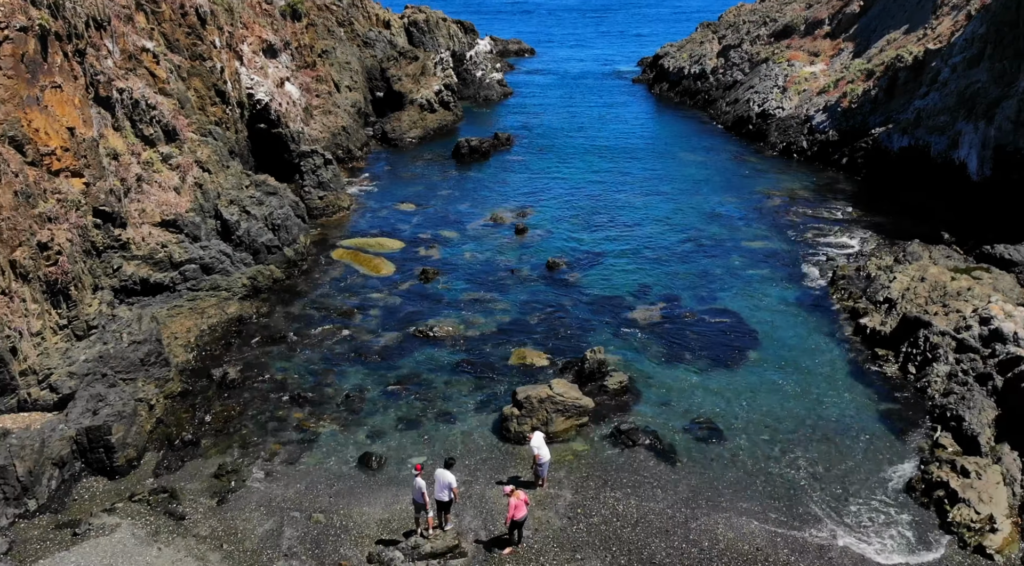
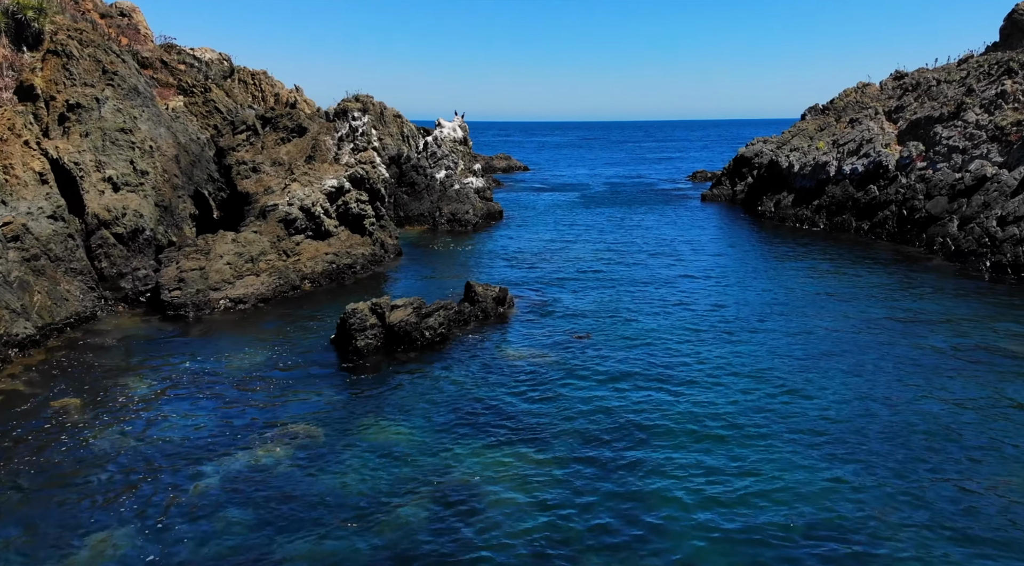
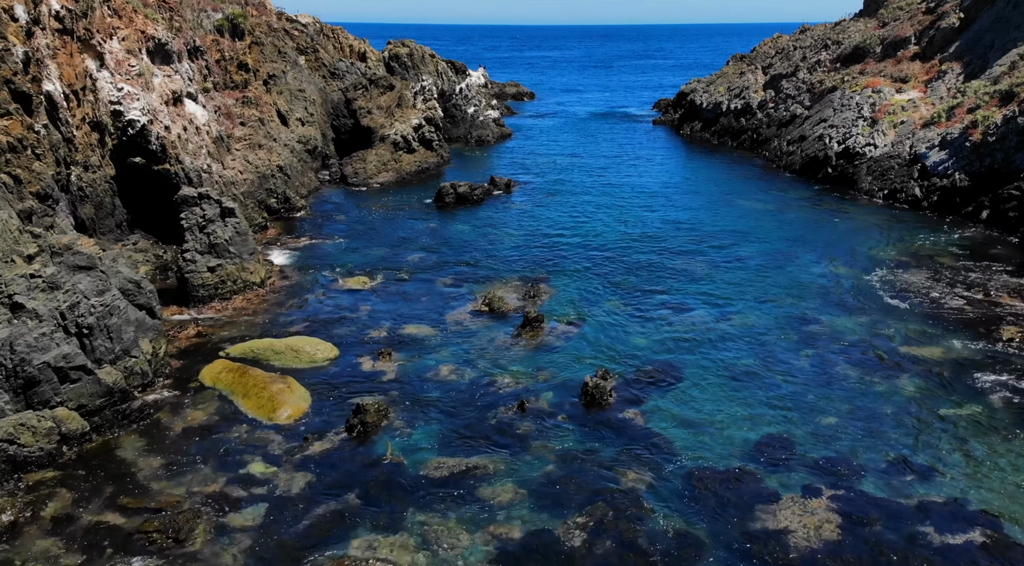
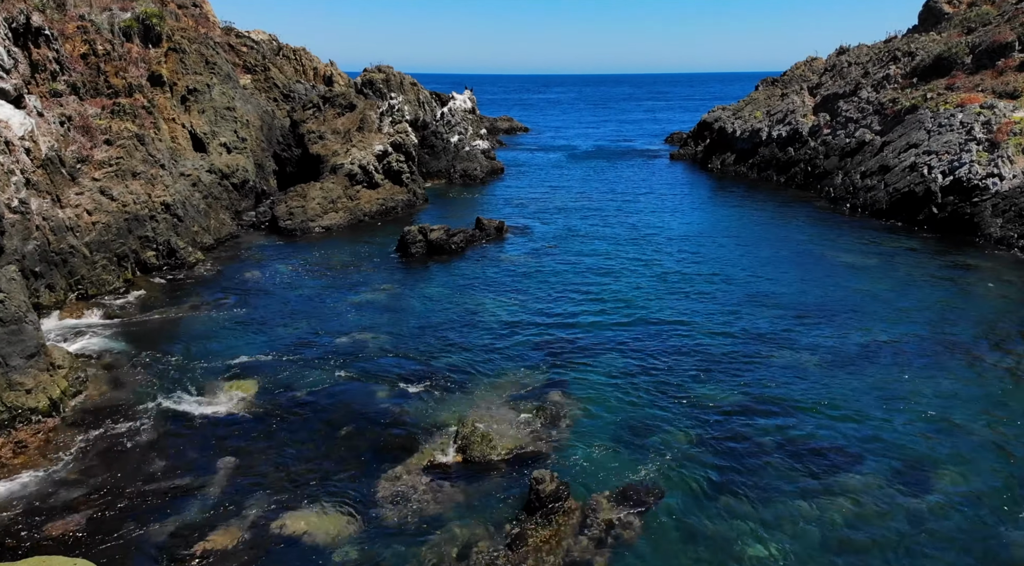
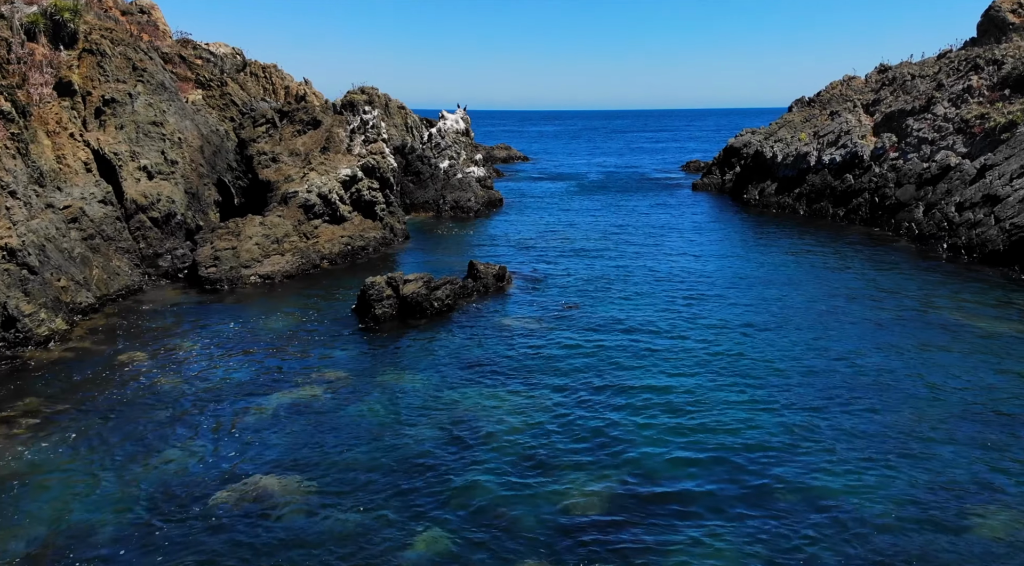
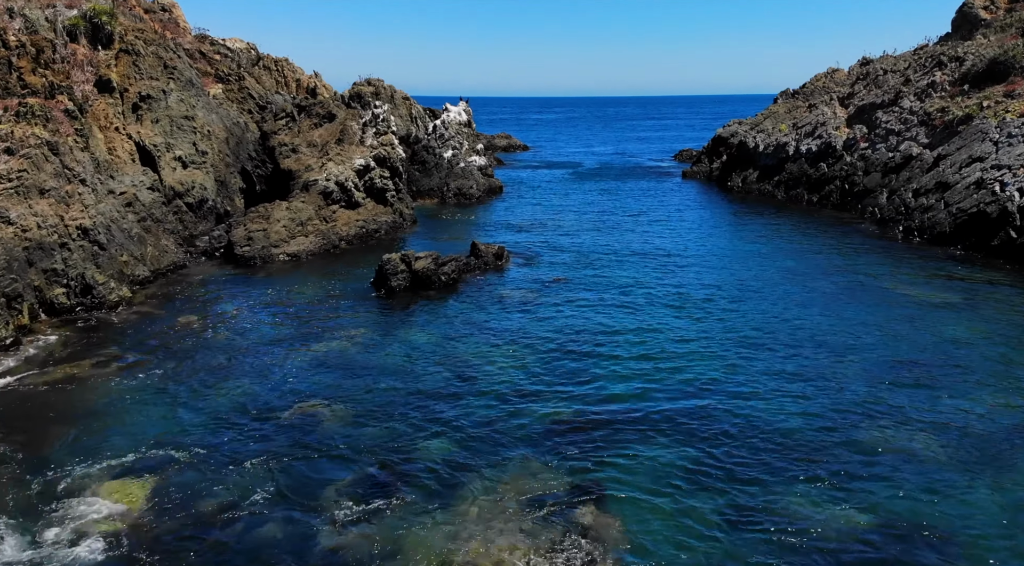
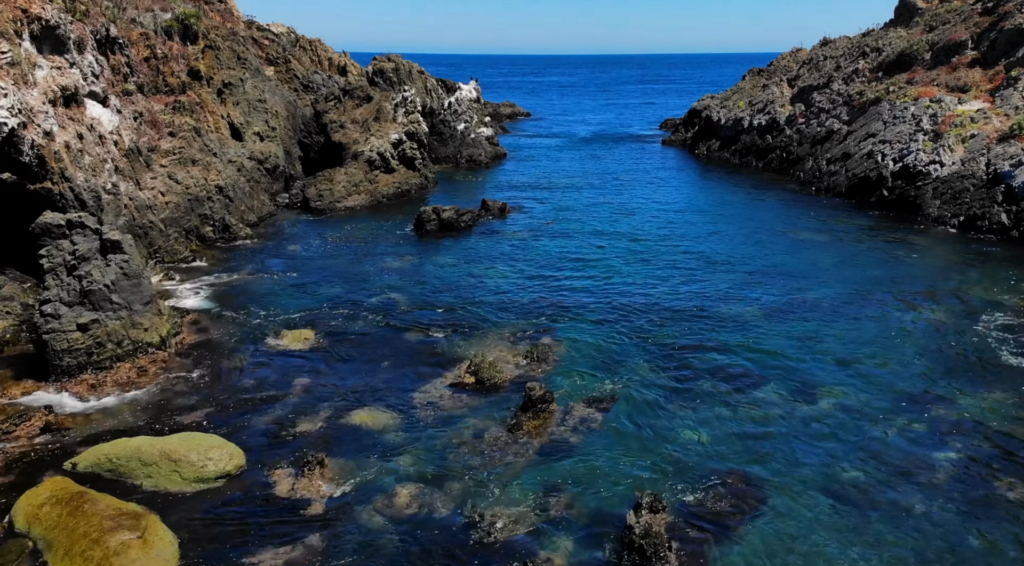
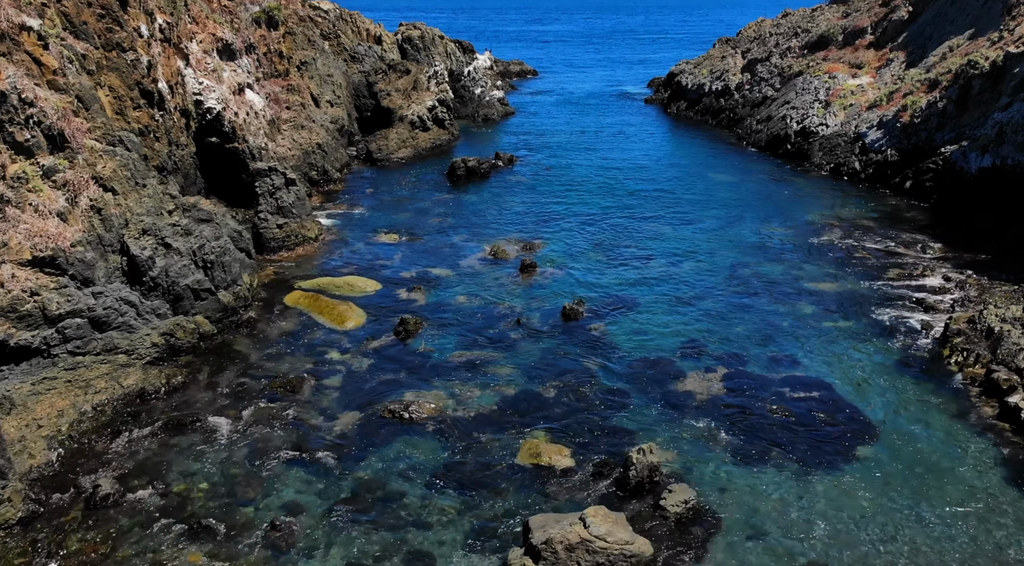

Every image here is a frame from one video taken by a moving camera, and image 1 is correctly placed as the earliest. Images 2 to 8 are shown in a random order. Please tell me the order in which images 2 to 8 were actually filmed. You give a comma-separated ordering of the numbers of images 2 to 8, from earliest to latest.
8, 3, 7, 4, 6, 5, 2
